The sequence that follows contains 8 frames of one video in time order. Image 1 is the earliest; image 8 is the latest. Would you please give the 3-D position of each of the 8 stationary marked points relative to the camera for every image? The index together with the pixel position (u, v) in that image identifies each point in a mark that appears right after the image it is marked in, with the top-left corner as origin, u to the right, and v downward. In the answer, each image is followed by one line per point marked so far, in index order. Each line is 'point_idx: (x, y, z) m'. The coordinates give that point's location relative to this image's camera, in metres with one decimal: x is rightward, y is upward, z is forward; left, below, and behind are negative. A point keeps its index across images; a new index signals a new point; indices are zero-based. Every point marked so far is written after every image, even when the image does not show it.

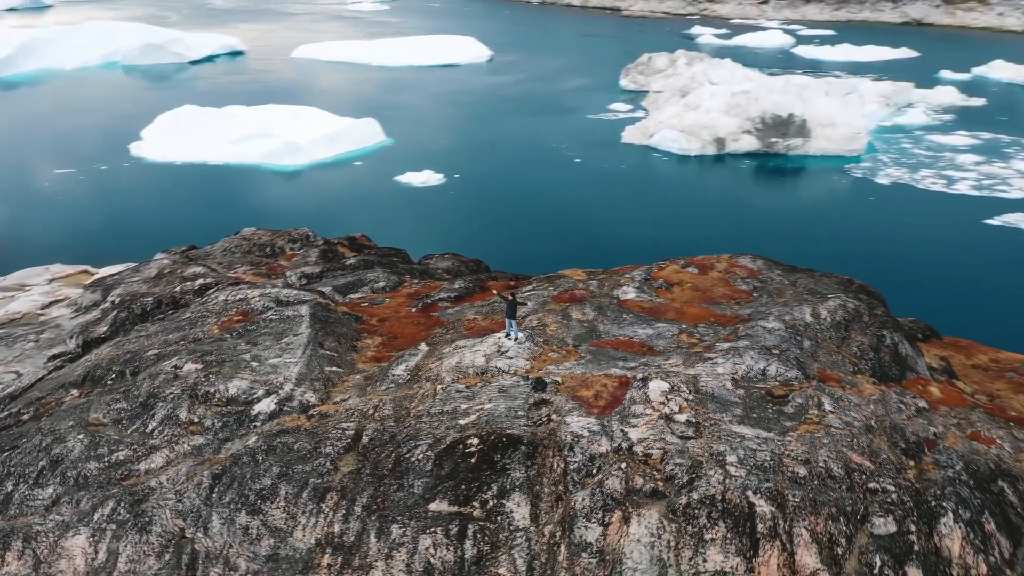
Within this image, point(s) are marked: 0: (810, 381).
0: (+5.8, -1.8, +15.3) m
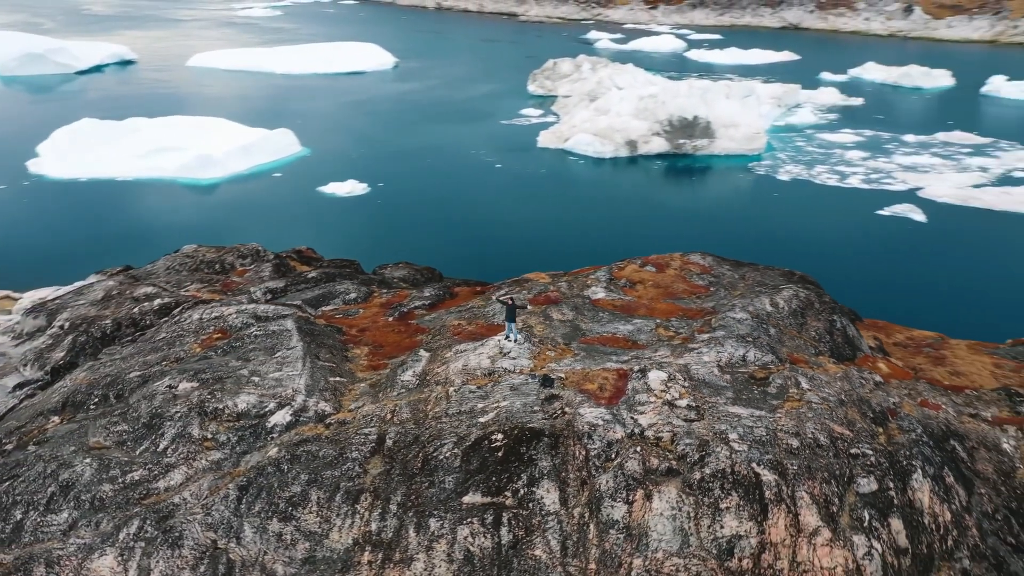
0: (+5.9, -1.6, +17.1) m
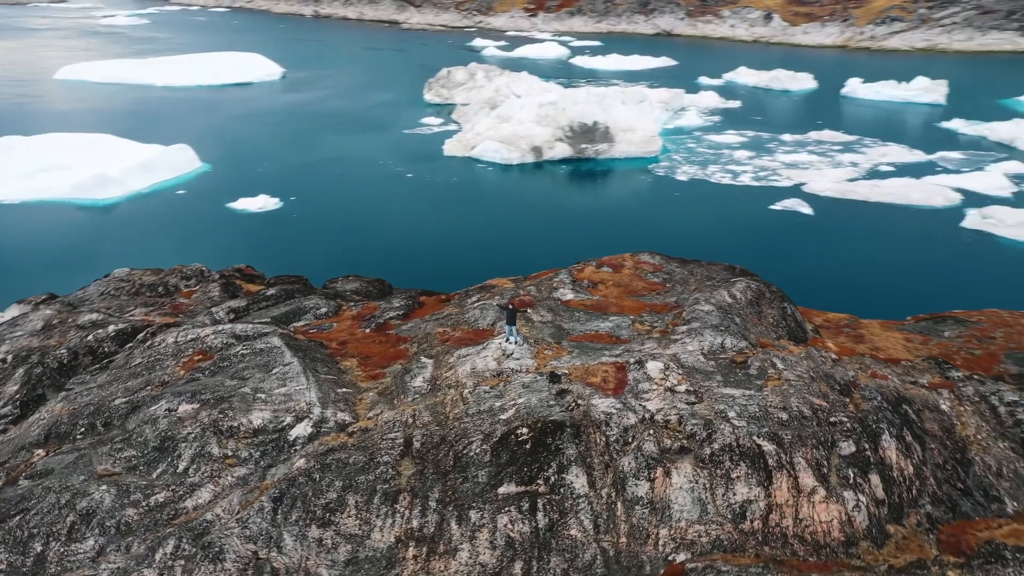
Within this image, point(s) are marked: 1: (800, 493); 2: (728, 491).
0: (+6.0, -1.4, +19.2) m
1: (+5.6, -4.0, +15.3) m
2: (+4.2, -3.9, +15.2) m
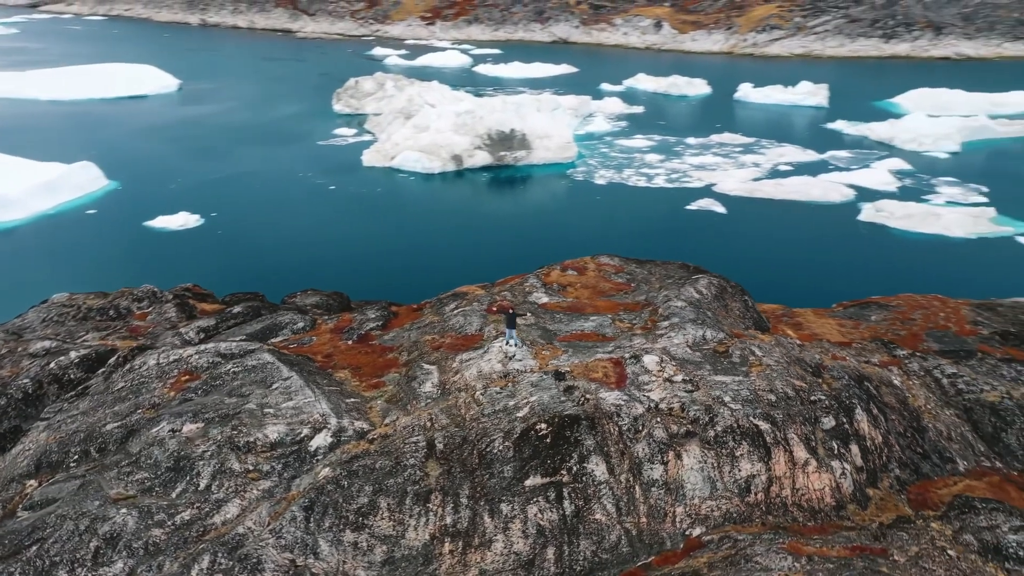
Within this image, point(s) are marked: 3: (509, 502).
0: (+5.9, -1.3, +21.0) m
1: (+6.1, -3.8, +17.0) m
2: (+4.8, -3.8, +16.8) m
3: (0.0, -4.4, +16.3) m
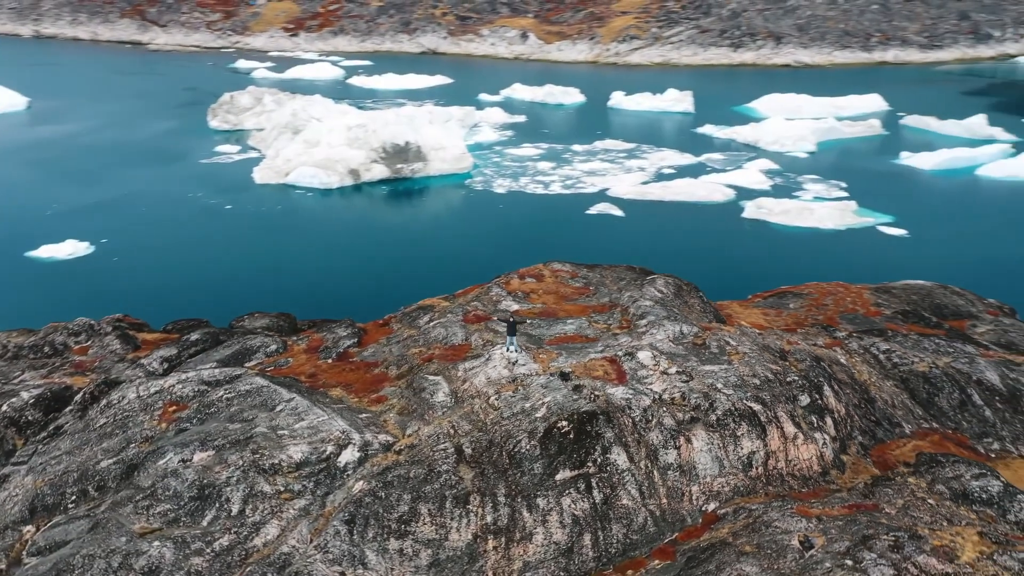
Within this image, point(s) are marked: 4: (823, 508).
0: (+5.6, -1.2, +23.0) m
1: (+6.6, -3.7, +19.1) m
2: (+5.3, -3.7, +18.7) m
3: (+0.7, -4.6, +17.4) m
4: (+6.8, -4.8, +17.3) m
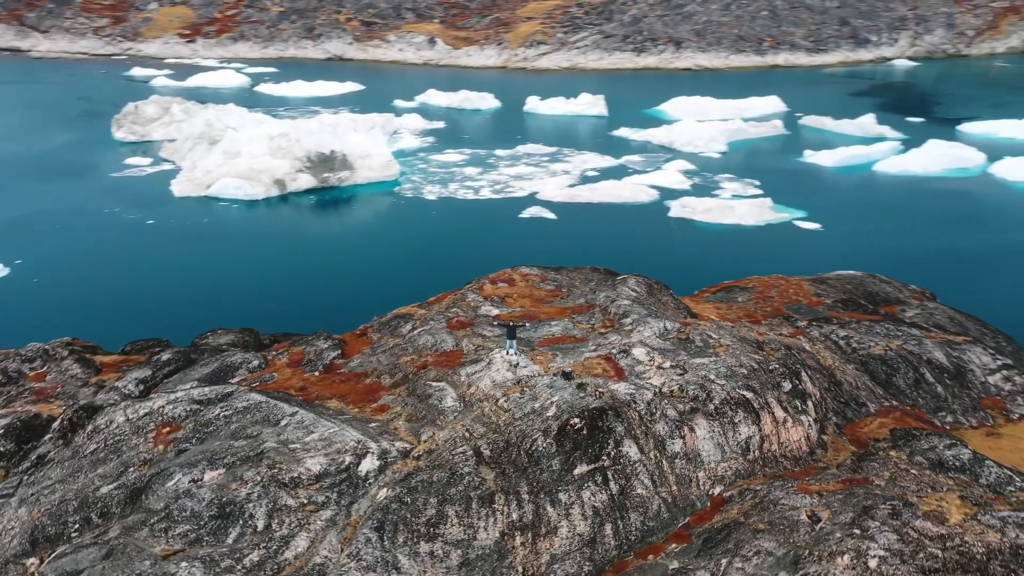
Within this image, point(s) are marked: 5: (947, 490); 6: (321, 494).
0: (+5.3, -1.2, +24.3) m
1: (+6.9, -3.5, +20.5) m
2: (+5.6, -3.6, +19.9) m
3: (+1.2, -4.7, +18.2) m
4: (+7.3, -4.7, +18.8) m
5: (+10.1, -4.7, +18.3) m
6: (-4.4, -4.7, +18.0) m
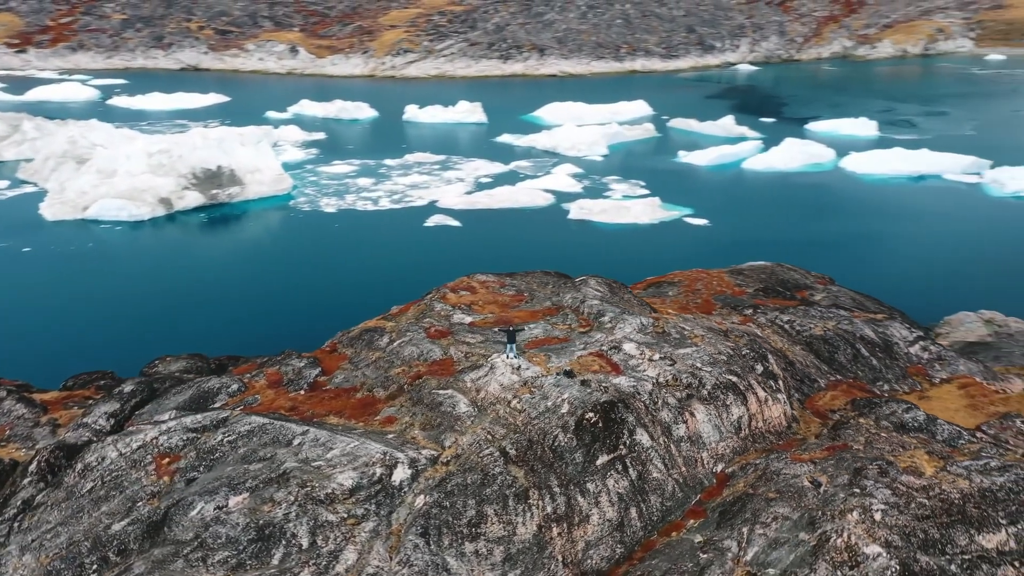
0: (+4.8, -1.1, +26.0) m
1: (+7.1, -3.3, +22.5) m
2: (+5.9, -3.5, +21.8) m
3: (+1.9, -4.7, +19.3) m
4: (+7.8, -4.4, +20.9) m
5: (+10.6, -4.2, +20.8) m
6: (-3.5, -5.1, +18.2) m
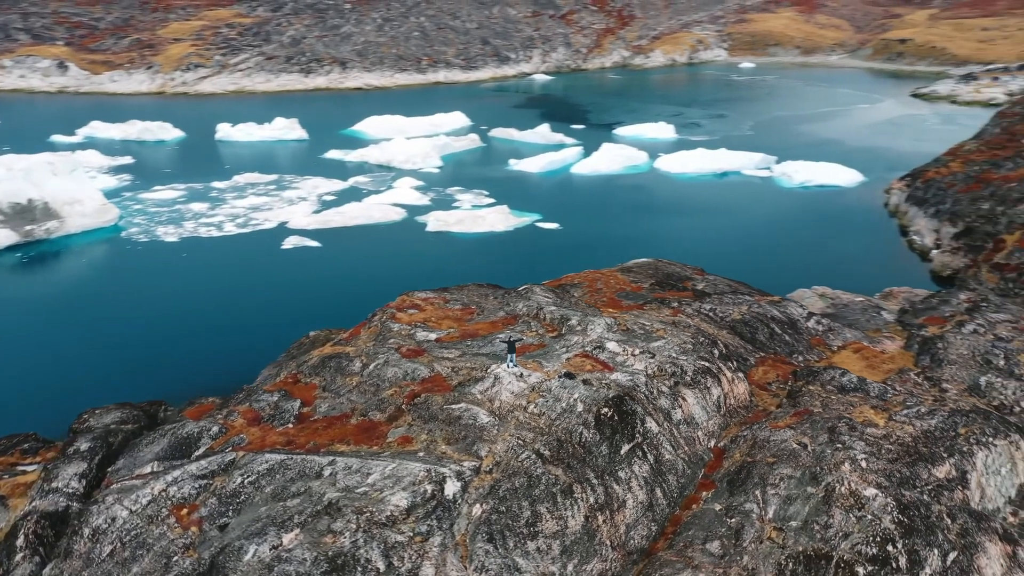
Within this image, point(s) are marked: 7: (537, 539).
0: (+3.7, -1.1, +28.2) m
1: (+7.0, -3.0, +25.4) m
2: (+6.1, -3.3, +24.4) m
3: (+2.9, -4.8, +21.0) m
4: (+8.2, -4.1, +24.0) m
5: (+10.9, -3.7, +24.6) m
6: (-2.1, -5.6, +18.6) m
7: (+0.7, -6.1, +19.1) m
